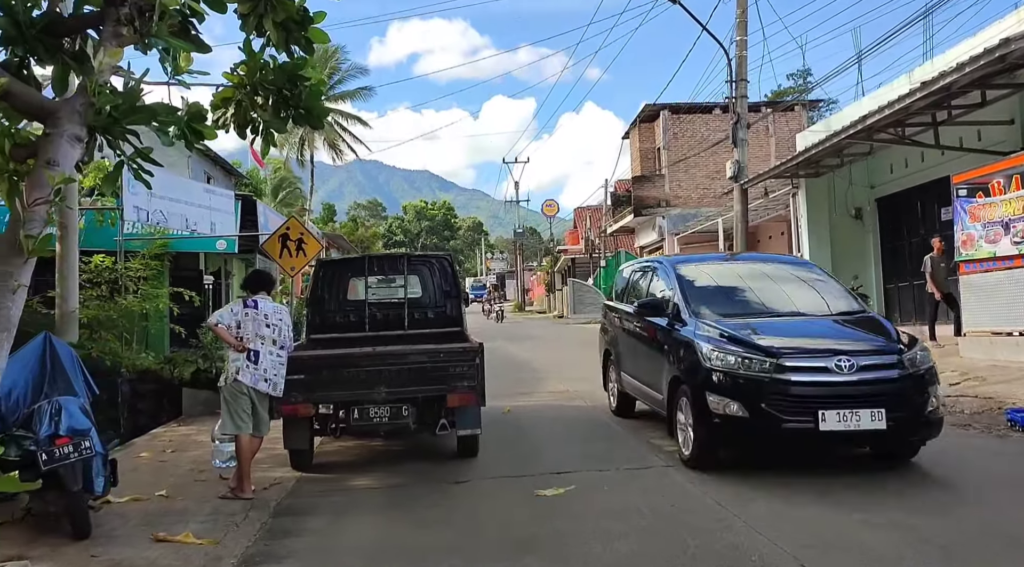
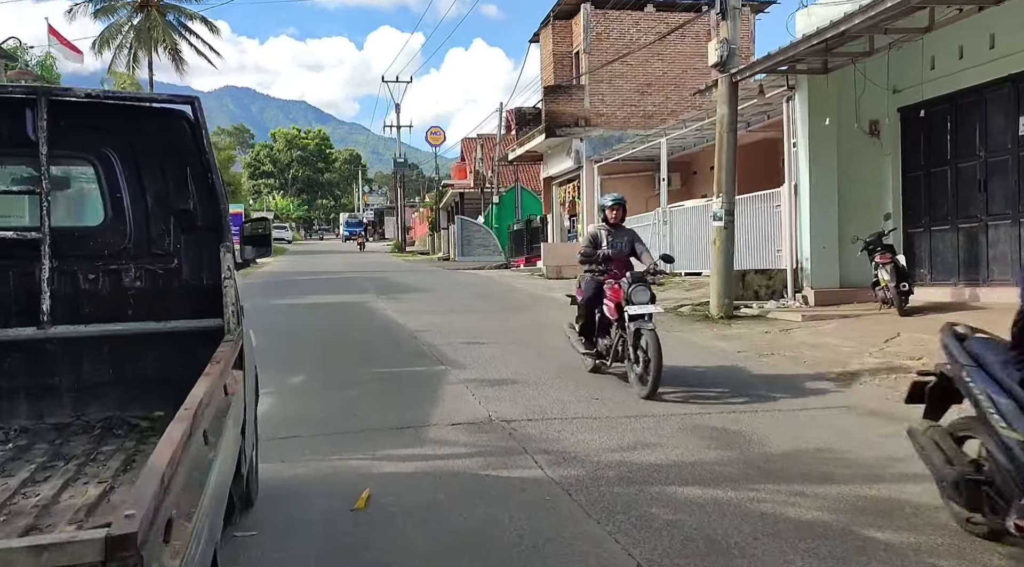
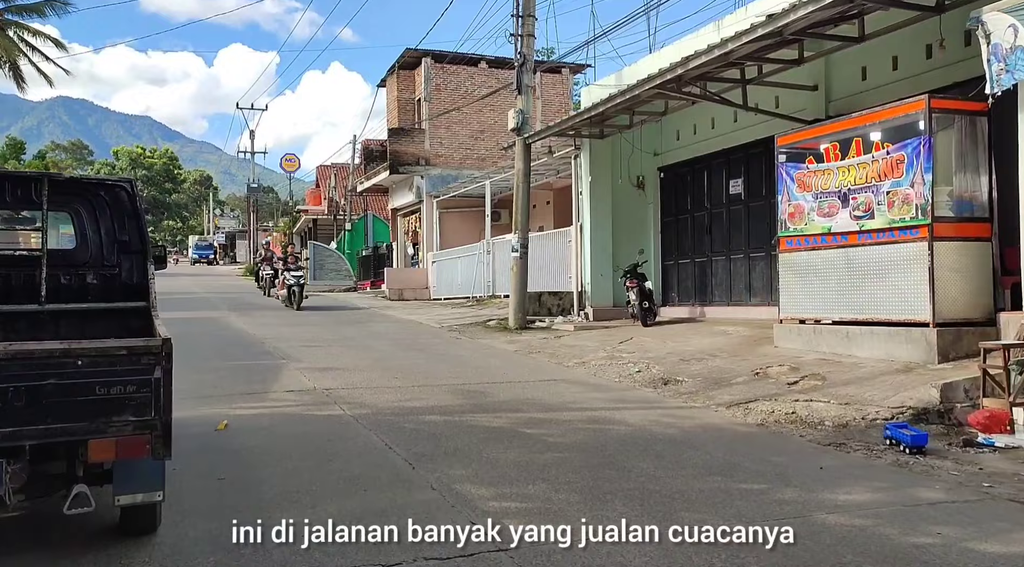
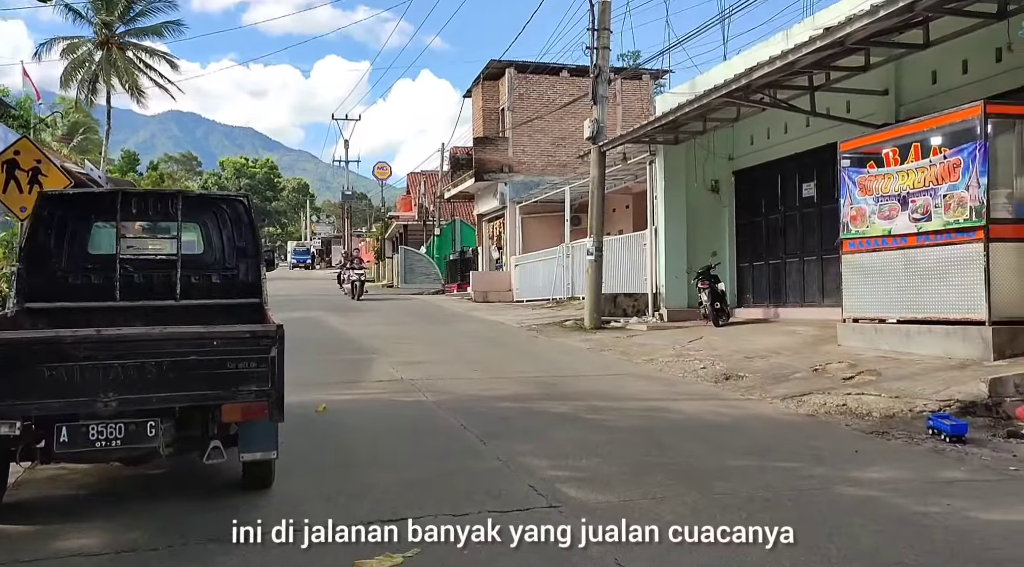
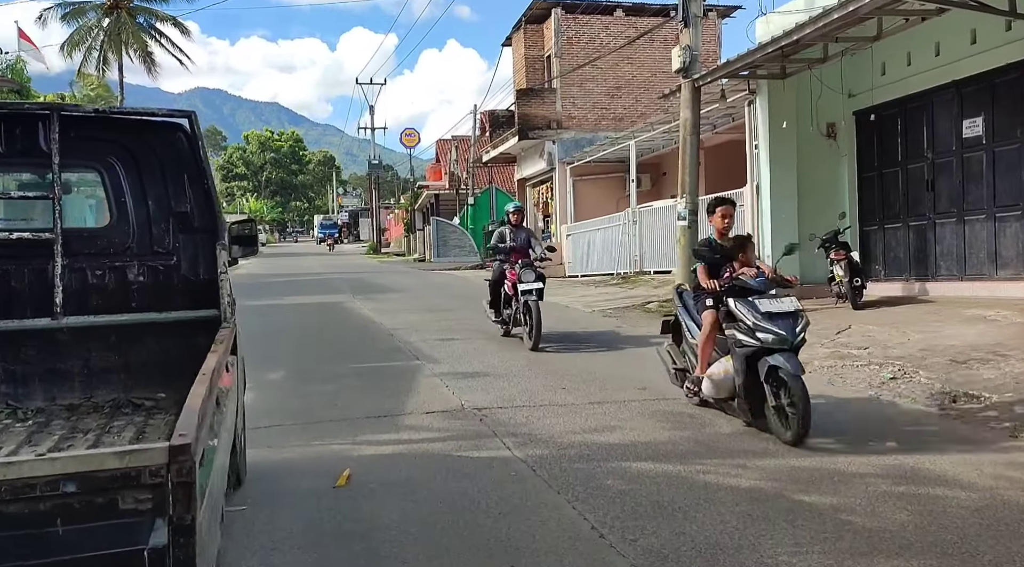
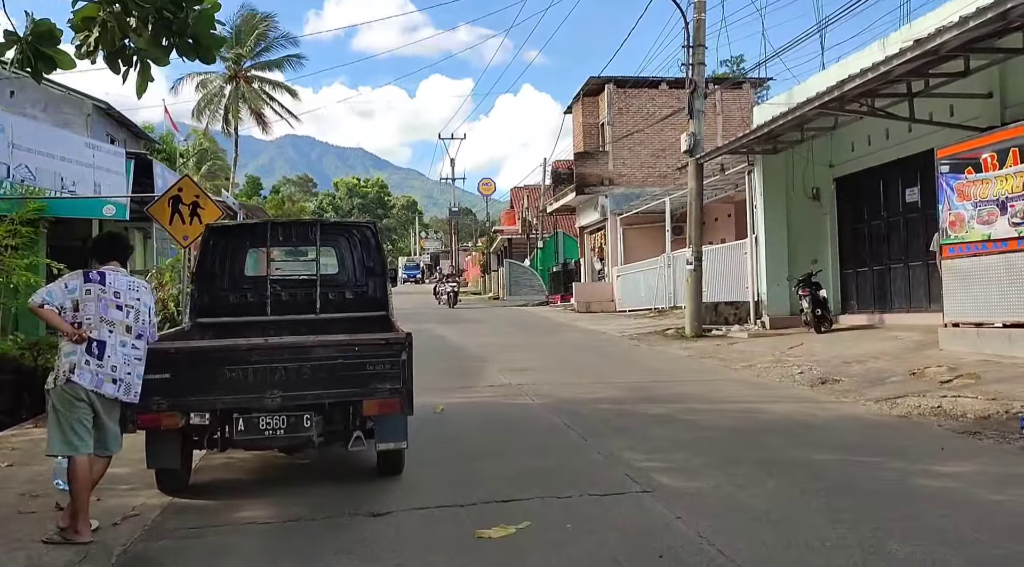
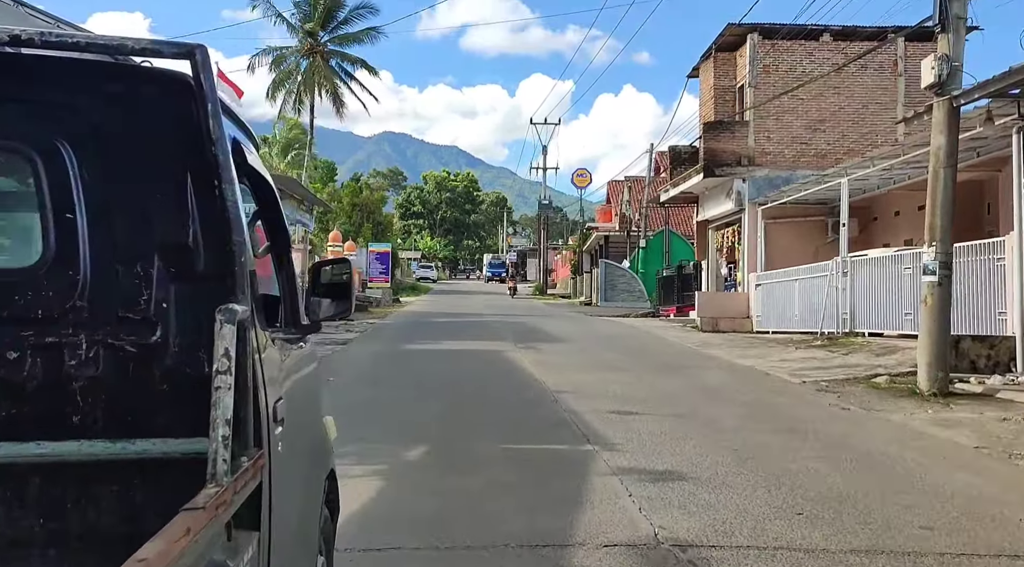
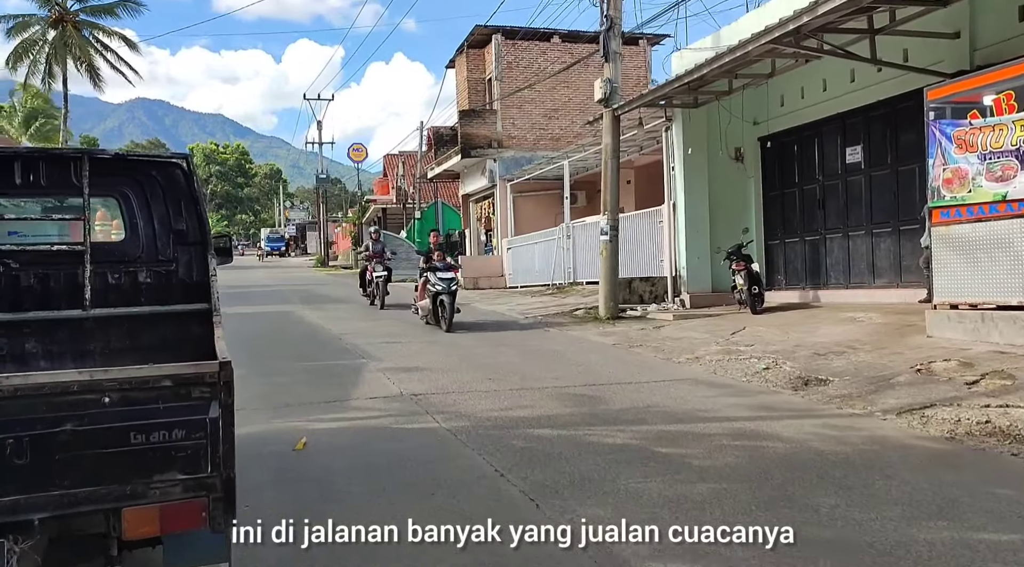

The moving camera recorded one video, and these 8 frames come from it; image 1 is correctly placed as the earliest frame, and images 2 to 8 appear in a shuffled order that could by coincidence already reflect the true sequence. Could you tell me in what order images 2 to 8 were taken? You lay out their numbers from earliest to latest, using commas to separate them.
6, 4, 3, 8, 5, 2, 7
